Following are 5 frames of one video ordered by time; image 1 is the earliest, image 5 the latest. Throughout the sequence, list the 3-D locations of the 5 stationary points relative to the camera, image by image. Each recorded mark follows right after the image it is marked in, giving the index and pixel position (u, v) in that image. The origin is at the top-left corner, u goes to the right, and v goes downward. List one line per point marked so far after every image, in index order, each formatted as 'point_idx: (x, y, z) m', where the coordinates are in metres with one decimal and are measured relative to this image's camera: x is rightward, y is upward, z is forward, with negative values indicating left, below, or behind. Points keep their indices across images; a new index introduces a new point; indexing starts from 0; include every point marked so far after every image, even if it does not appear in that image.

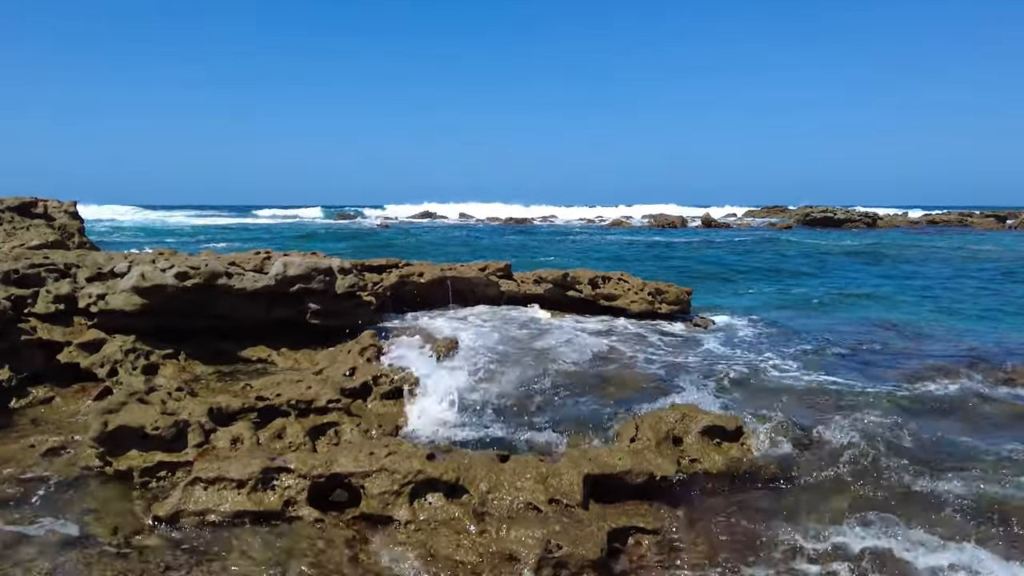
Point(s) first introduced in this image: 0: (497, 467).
0: (-0.1, -1.7, +8.1) m
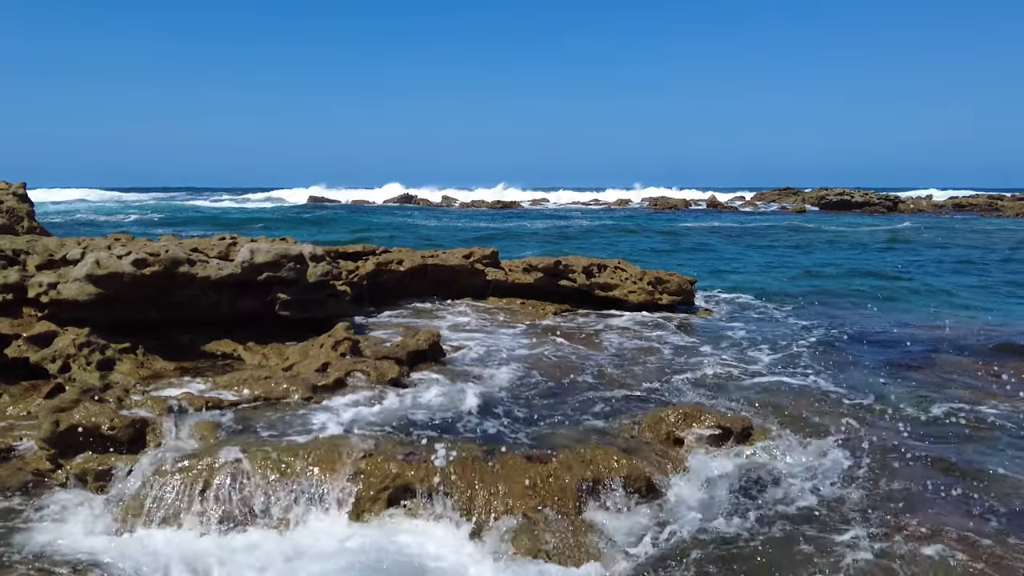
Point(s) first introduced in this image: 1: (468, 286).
0: (-0.2, -1.6, +7.3) m
1: (-0.8, +0.1, +13.4) m
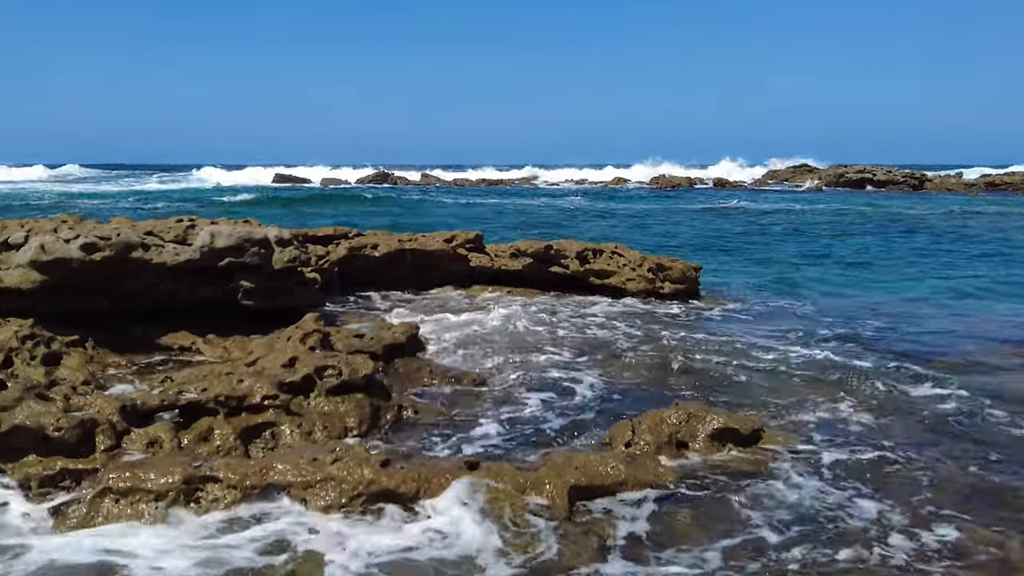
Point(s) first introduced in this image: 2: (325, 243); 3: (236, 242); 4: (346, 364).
0: (-0.4, -1.5, +6.5) m
1: (-1.0, +0.3, +12.5) m
2: (-2.7, +0.7, +12.0) m
3: (-3.0, +0.5, +9.3) m
4: (-1.7, -0.8, +8.4) m
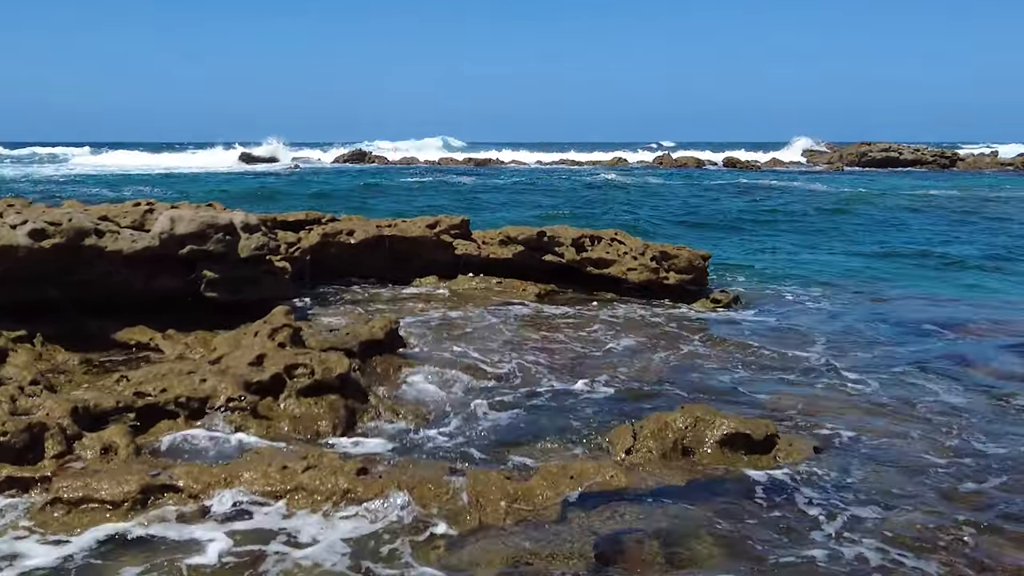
0: (-0.4, -1.4, +5.8) m
1: (-1.1, +0.4, +11.8) m
2: (-2.8, +0.8, +11.3) m
3: (-3.1, +0.6, +8.5) m
4: (-1.8, -0.7, +7.7) m
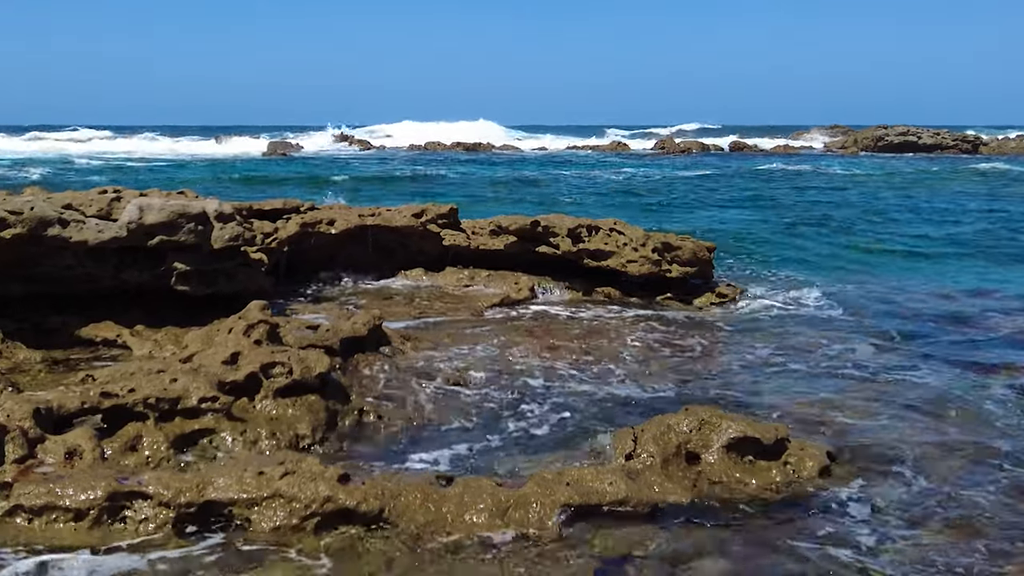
0: (-0.5, -1.4, +5.3) m
1: (-1.2, +0.4, +11.3) m
2: (-2.9, +0.8, +10.8) m
3: (-3.2, +0.7, +8.0) m
4: (-1.8, -0.6, +7.2) m
